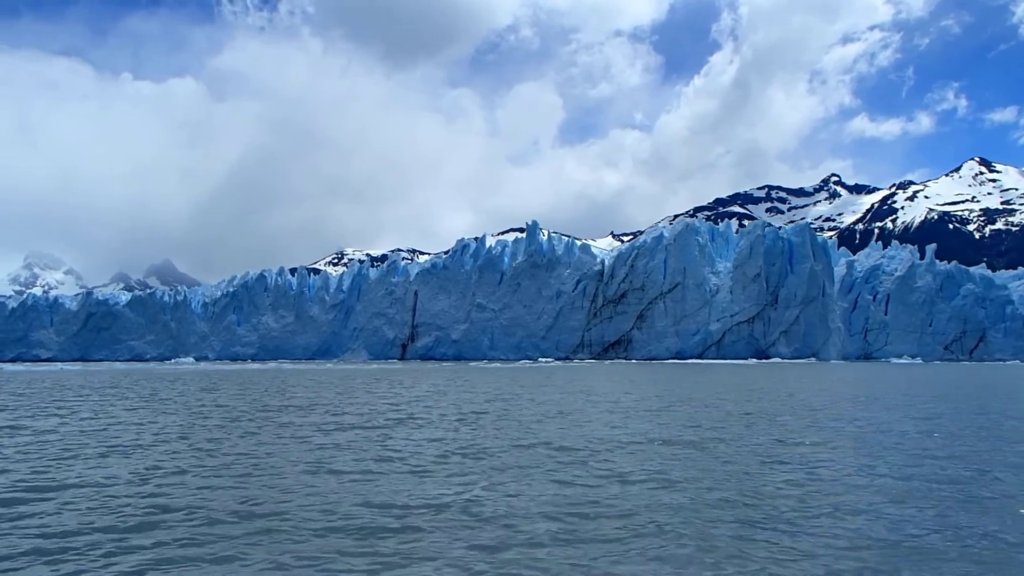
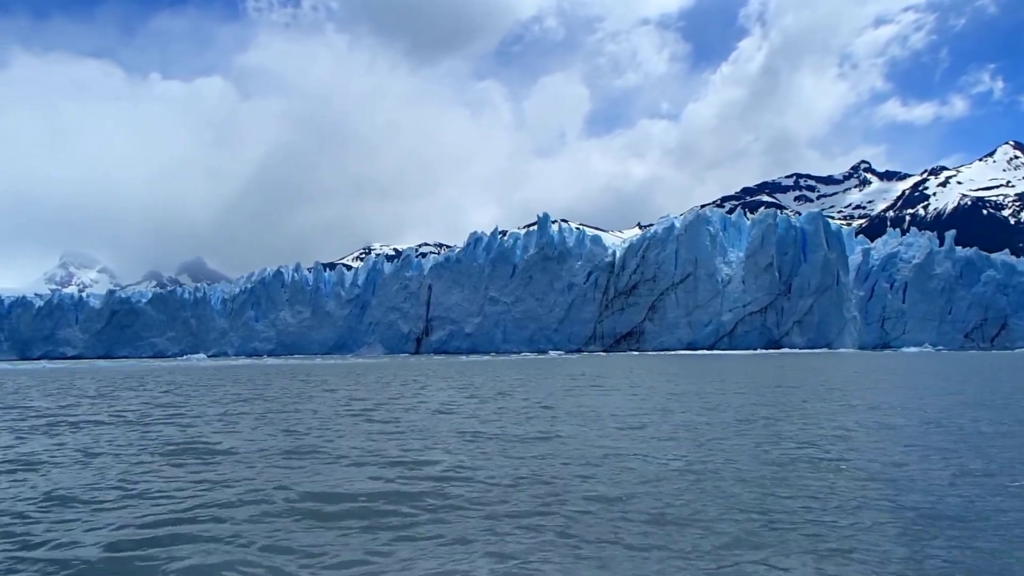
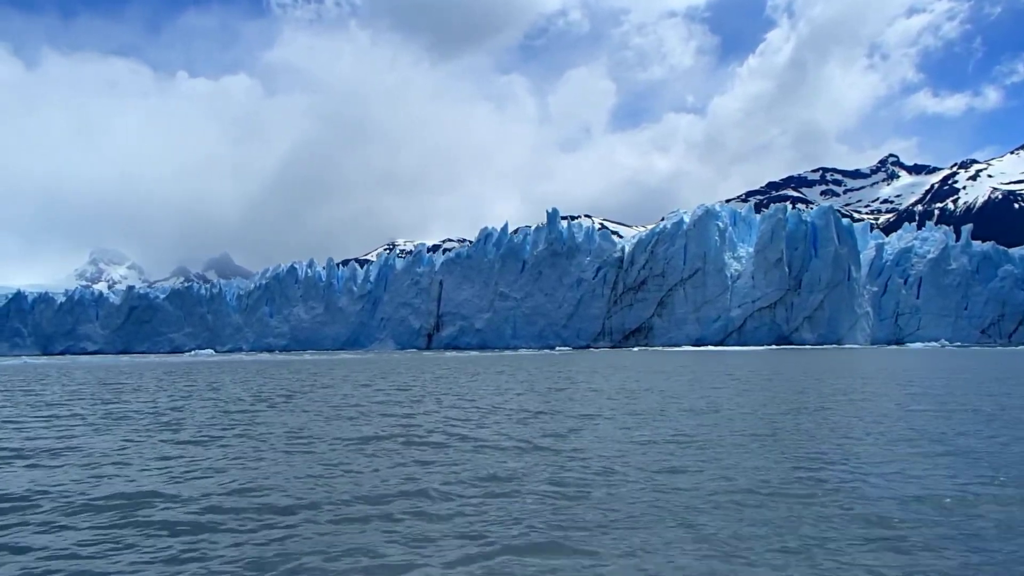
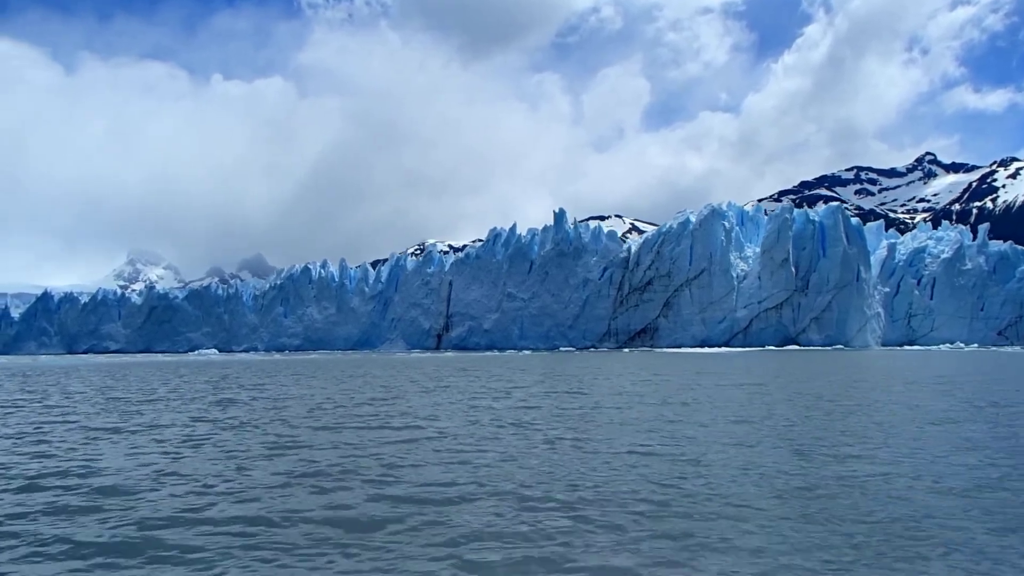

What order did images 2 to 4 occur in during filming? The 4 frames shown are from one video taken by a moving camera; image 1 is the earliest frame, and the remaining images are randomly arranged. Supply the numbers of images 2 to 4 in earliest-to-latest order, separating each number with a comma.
2, 3, 4
